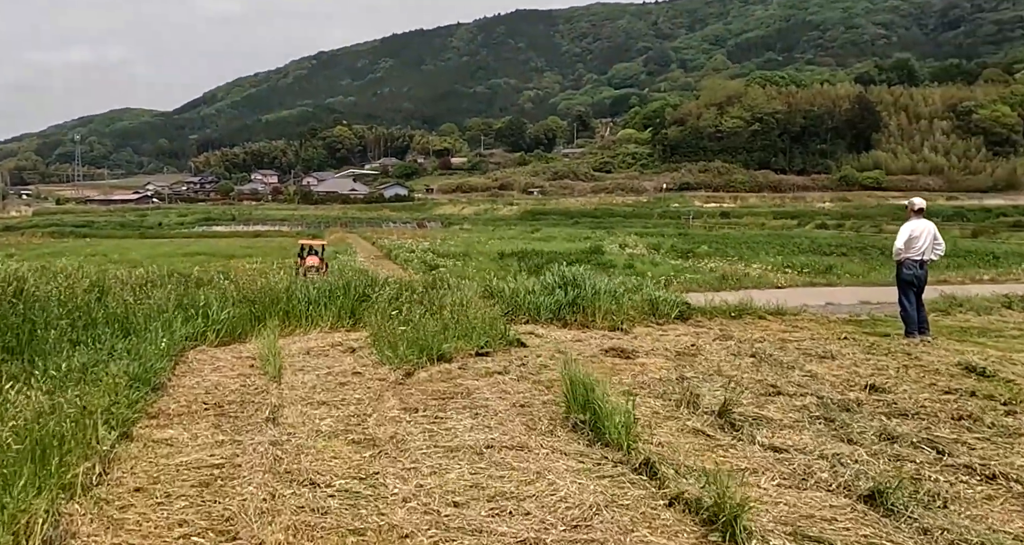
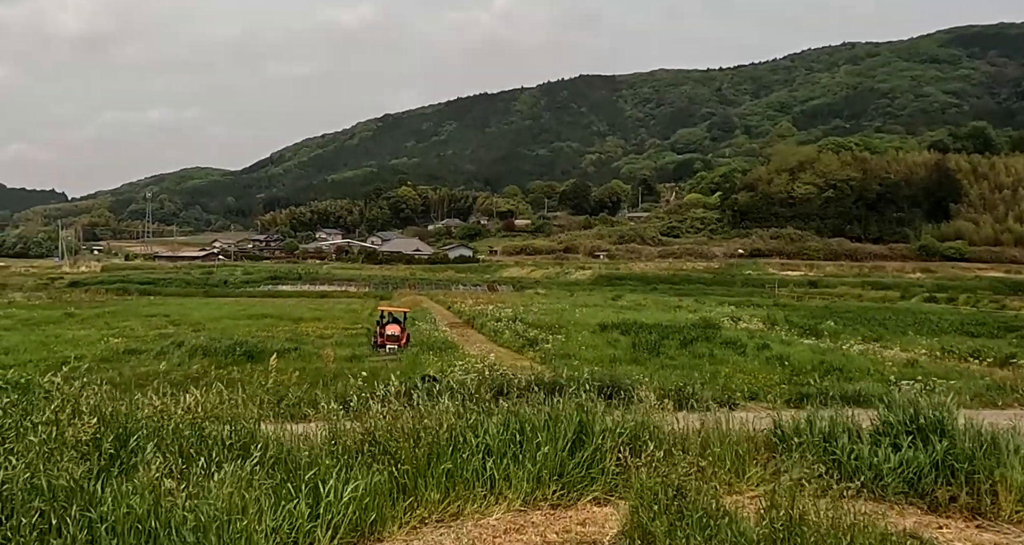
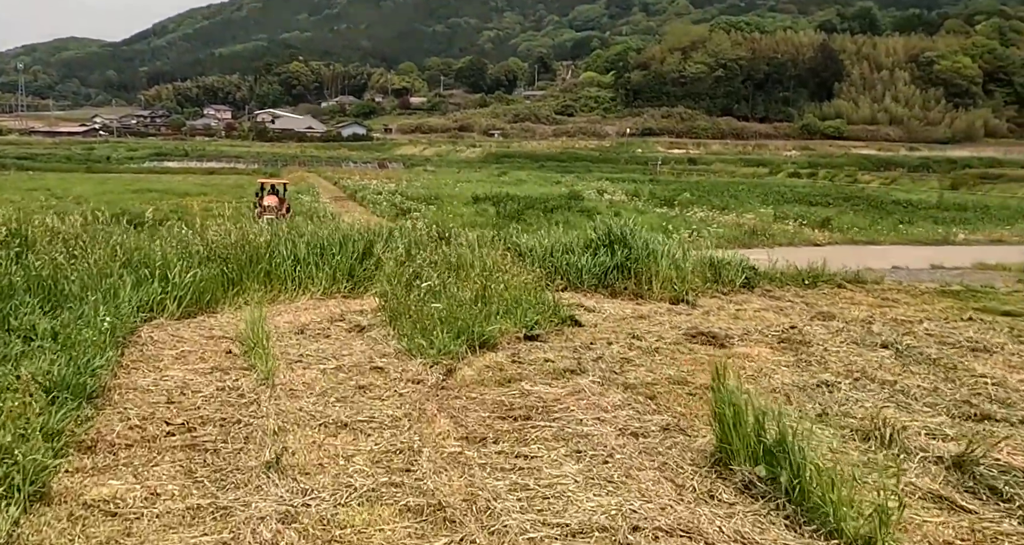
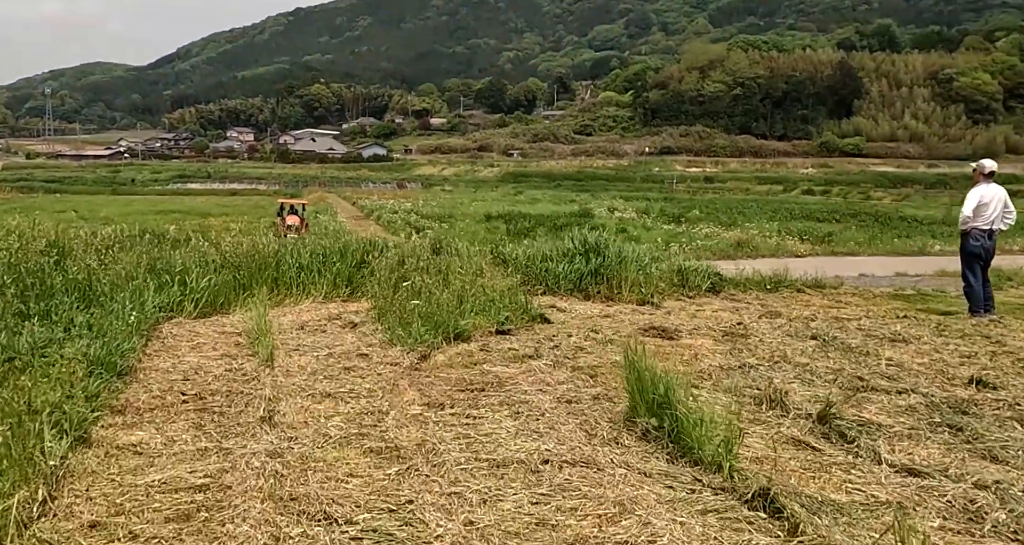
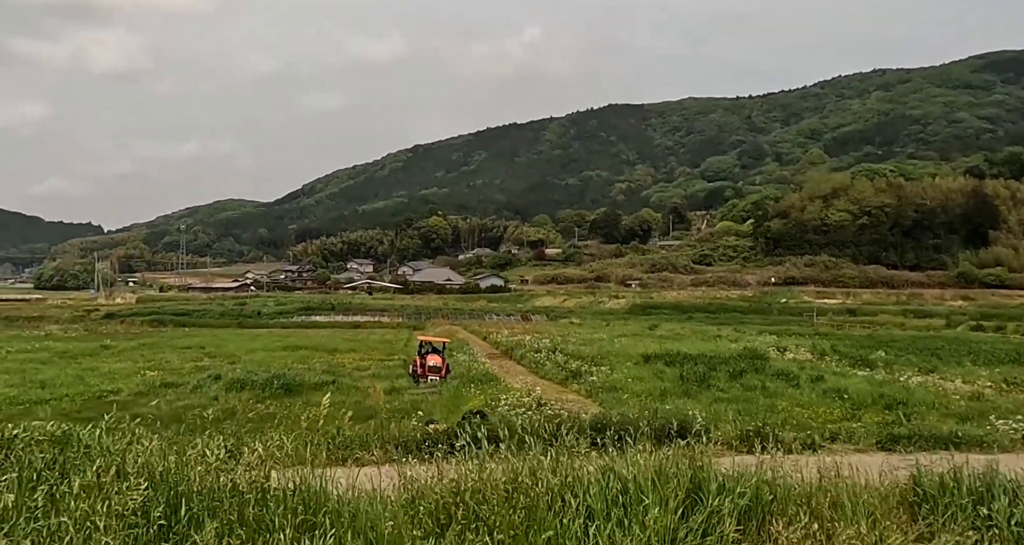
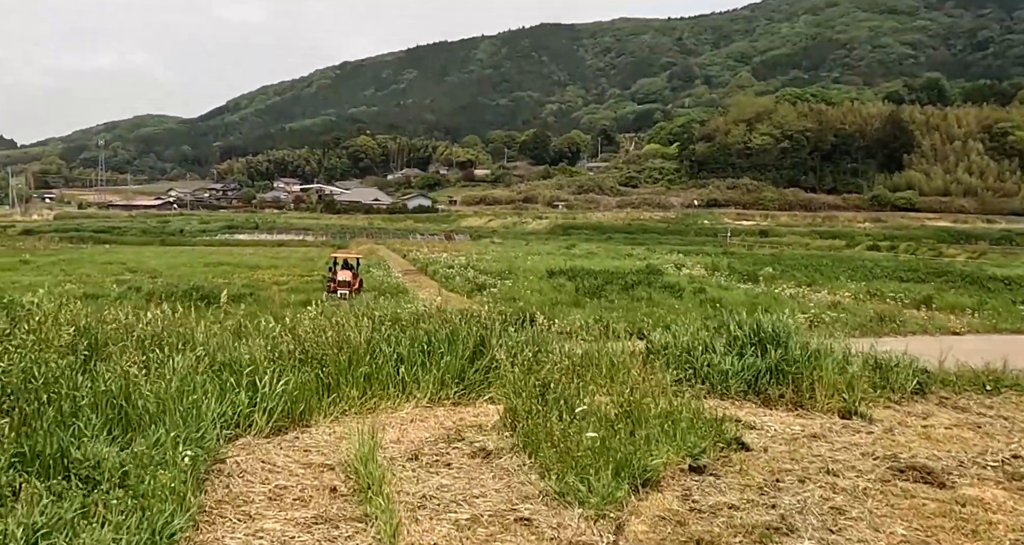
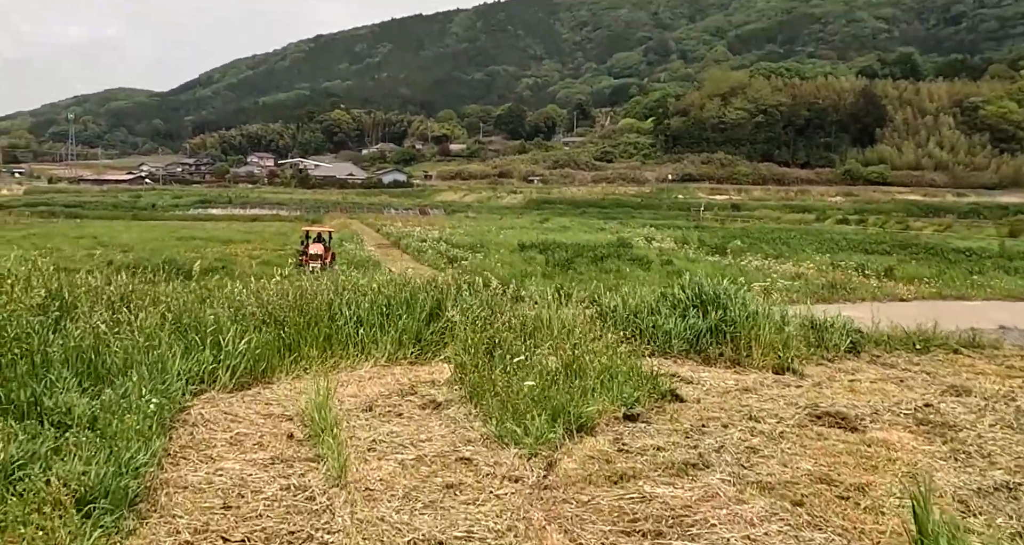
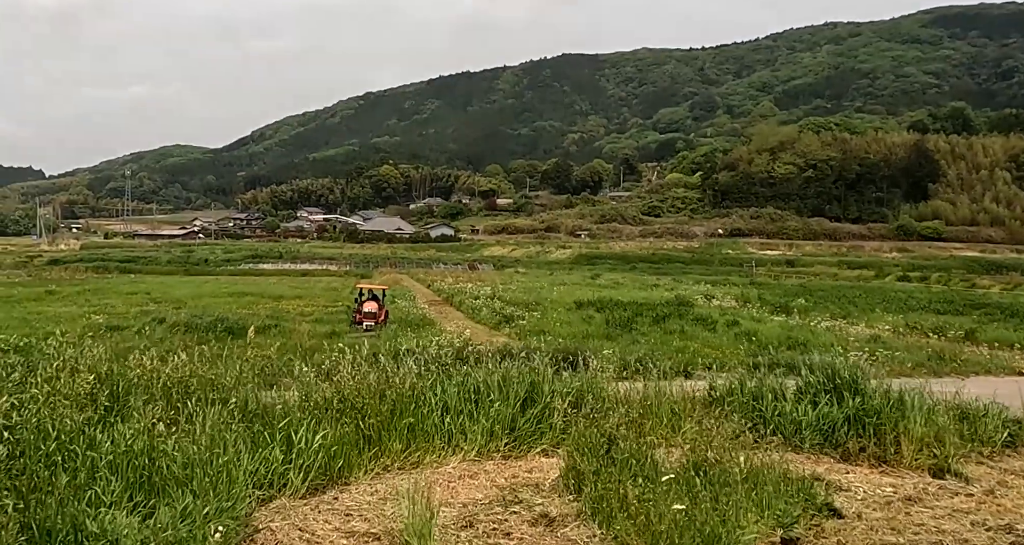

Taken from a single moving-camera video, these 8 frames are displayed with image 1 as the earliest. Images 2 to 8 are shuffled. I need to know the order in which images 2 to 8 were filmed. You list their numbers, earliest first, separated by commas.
4, 3, 7, 6, 8, 2, 5
